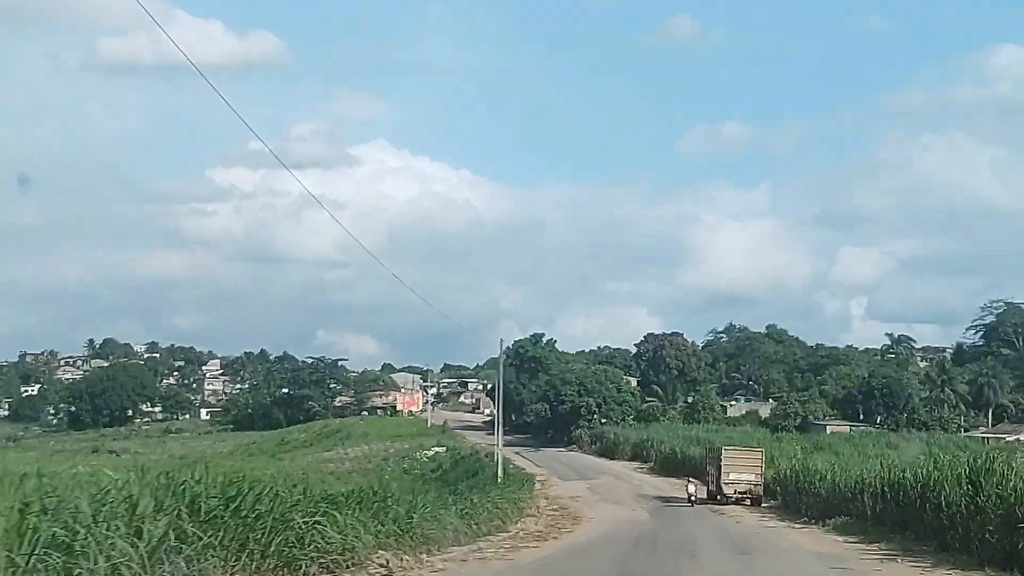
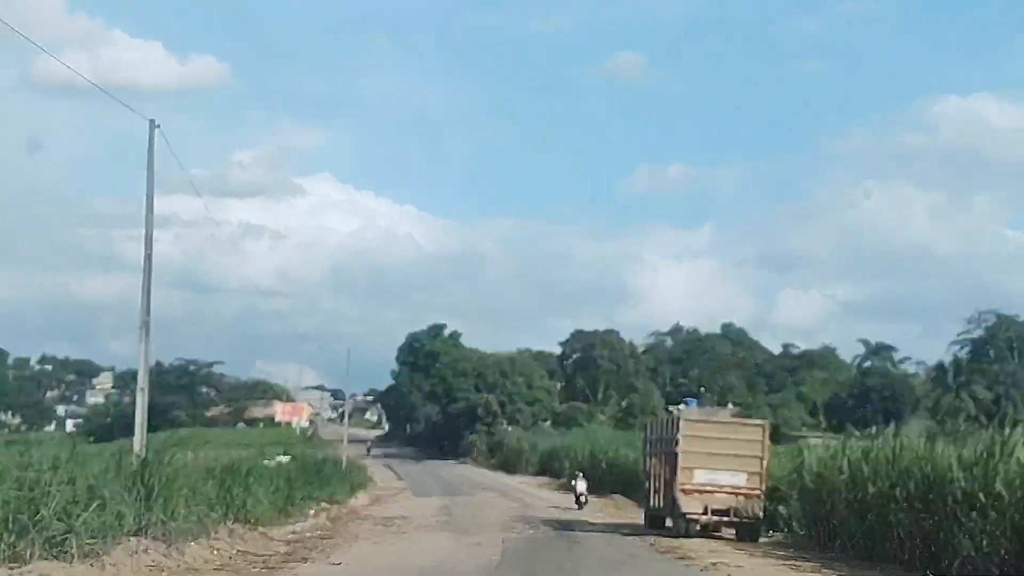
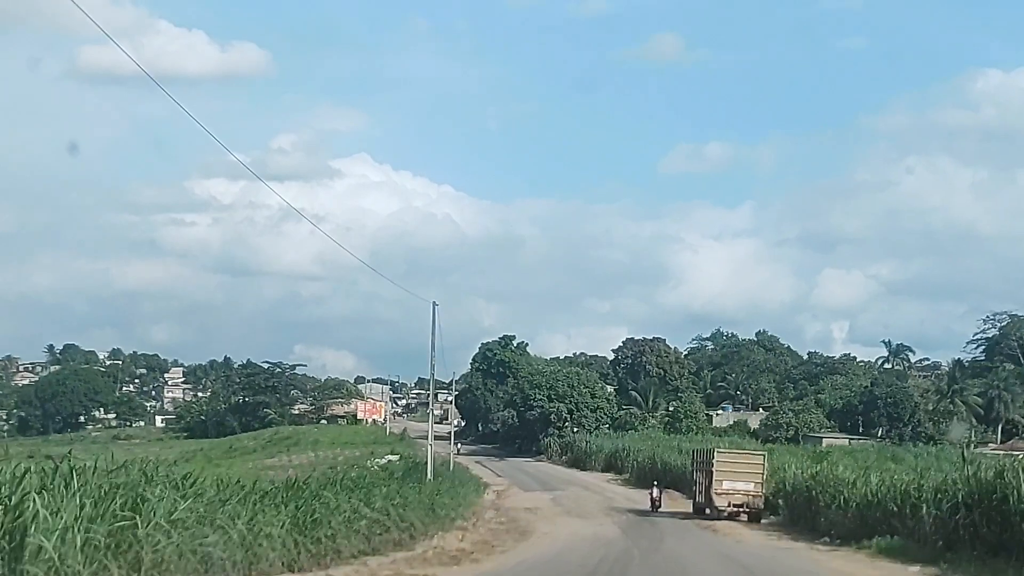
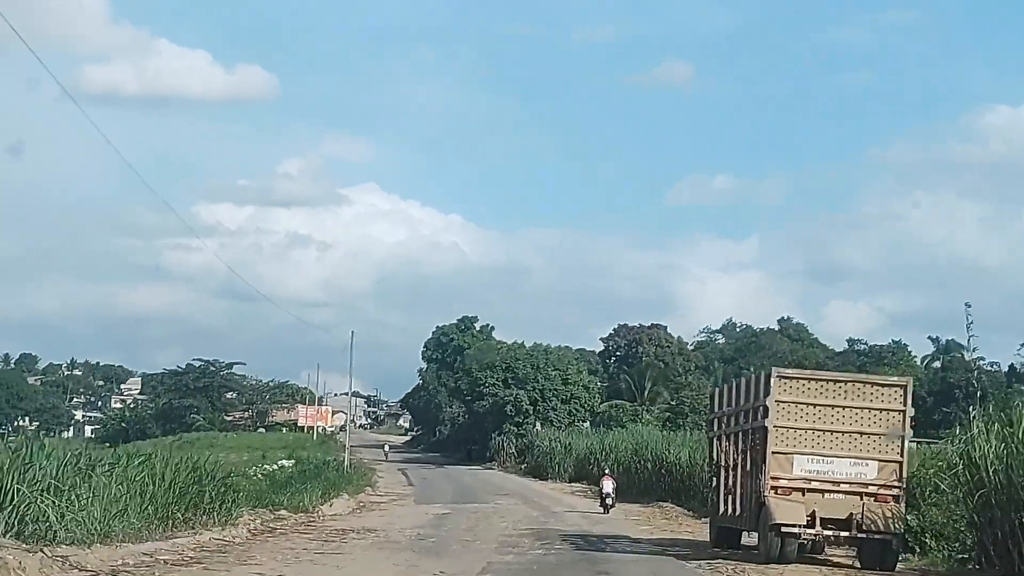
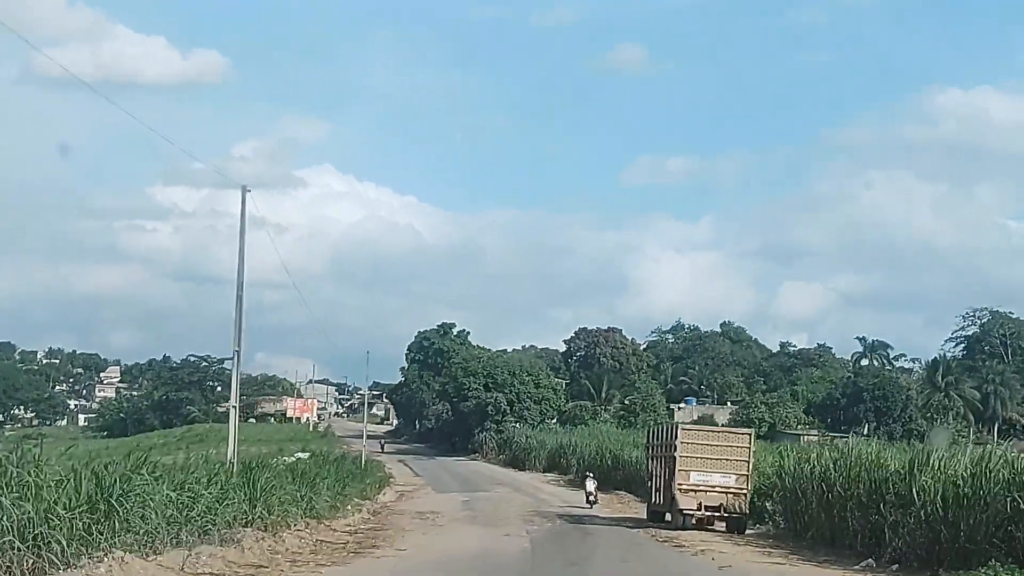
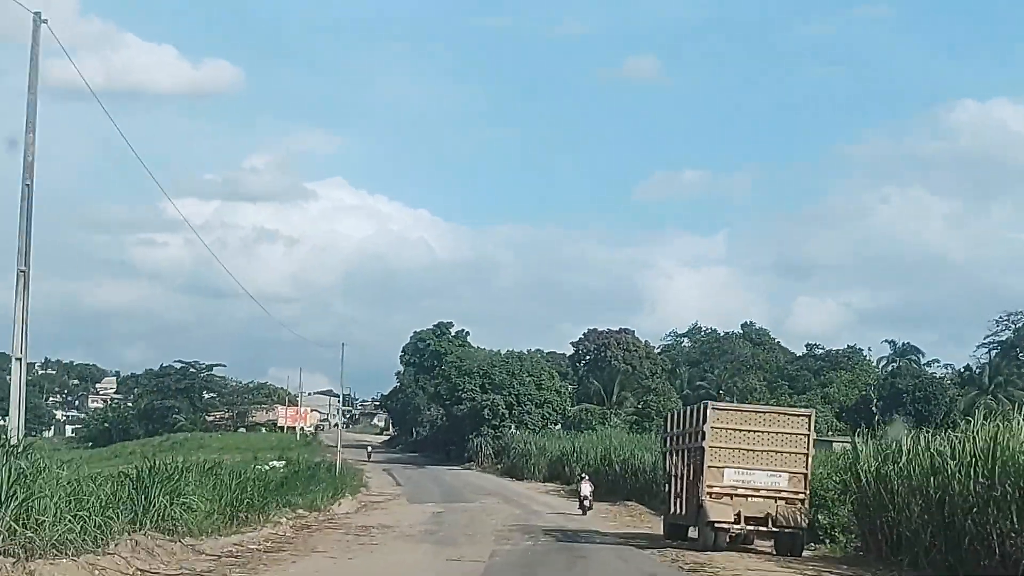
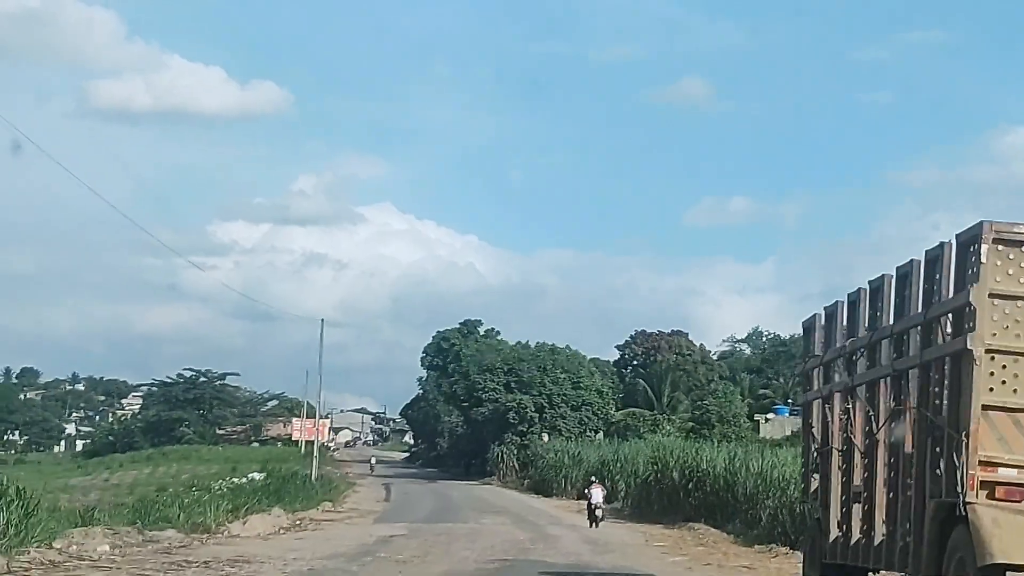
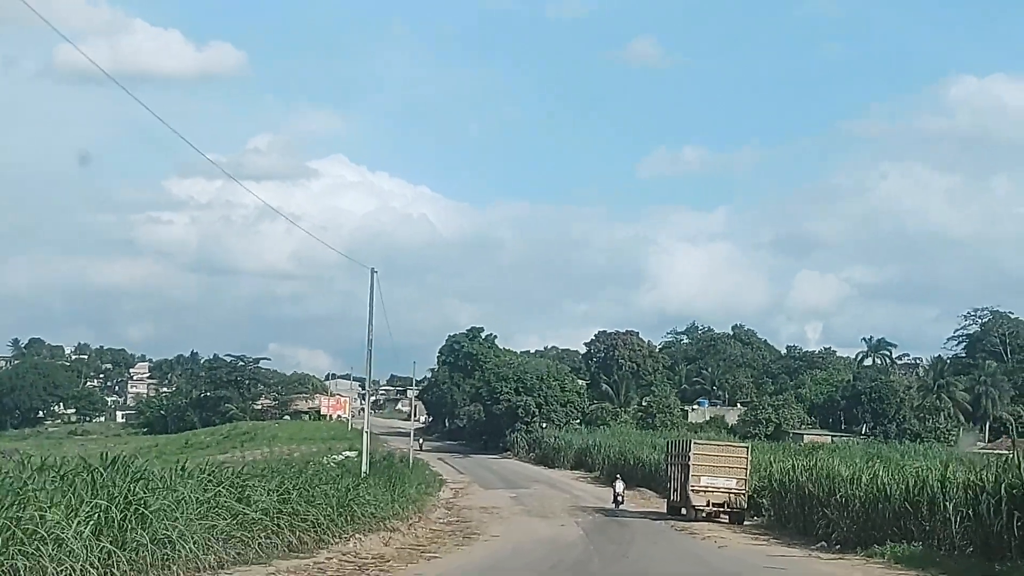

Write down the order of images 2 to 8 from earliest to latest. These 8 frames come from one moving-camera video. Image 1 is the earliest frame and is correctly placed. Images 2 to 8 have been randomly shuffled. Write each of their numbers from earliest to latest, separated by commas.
3, 8, 5, 2, 6, 4, 7
